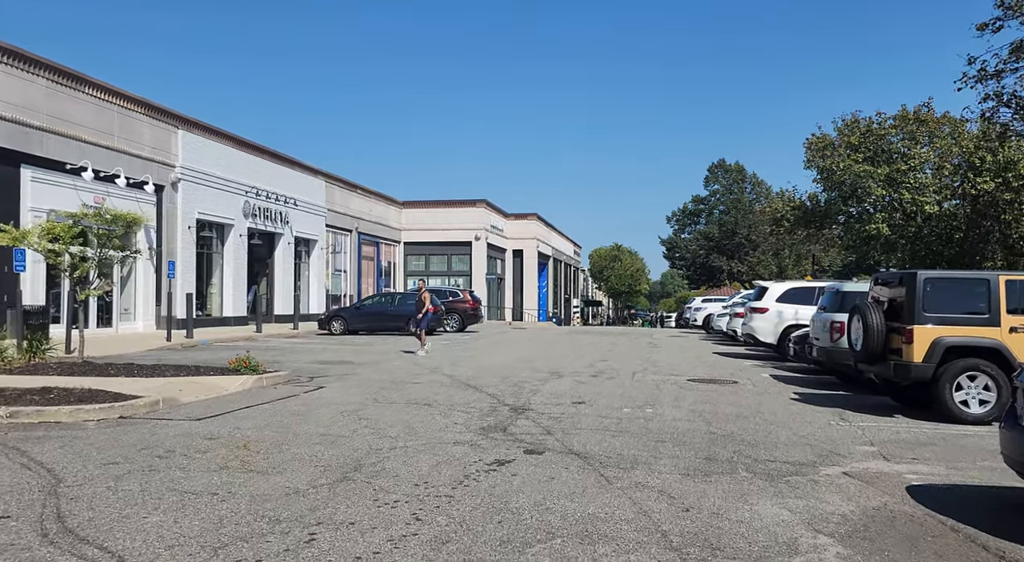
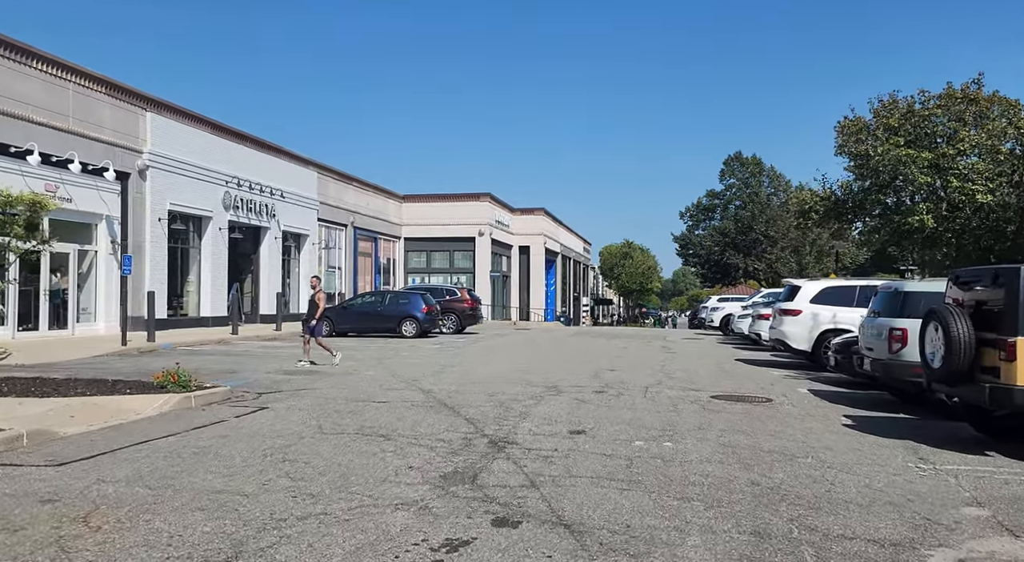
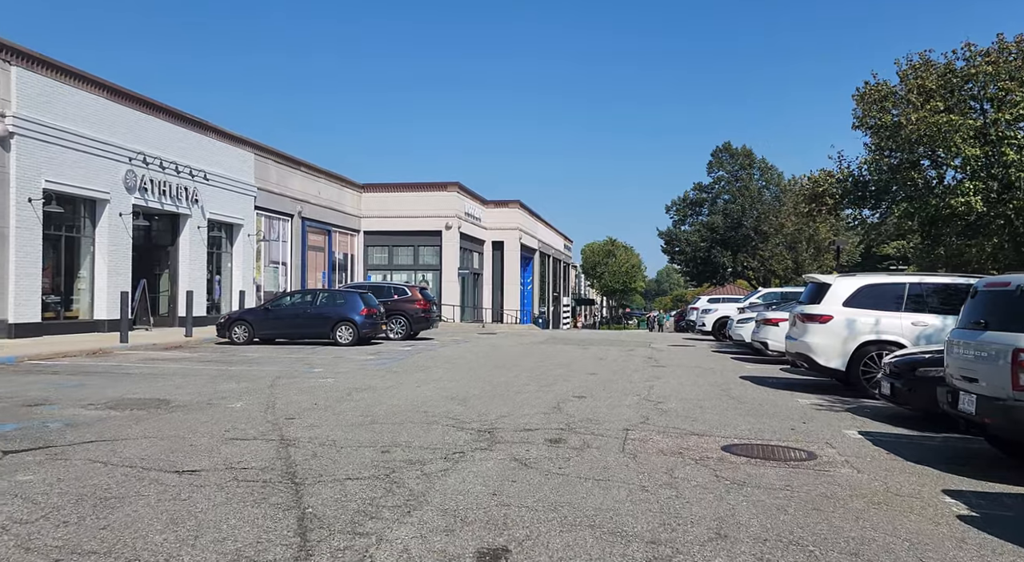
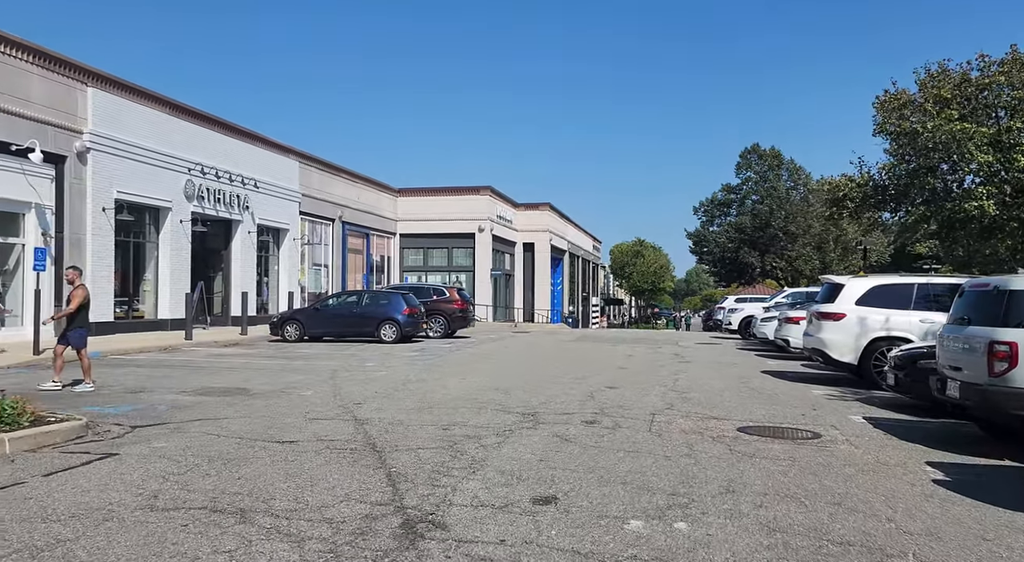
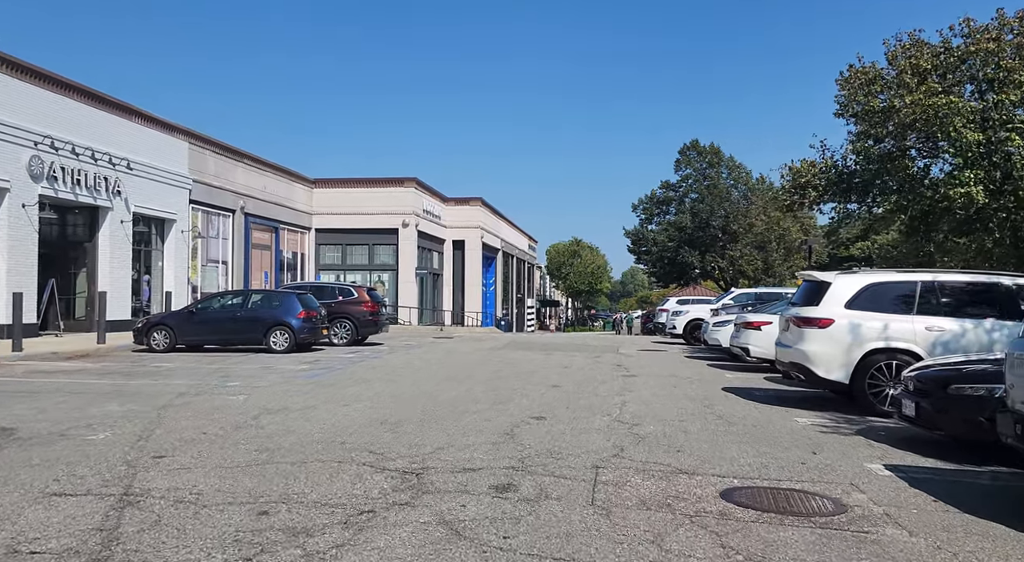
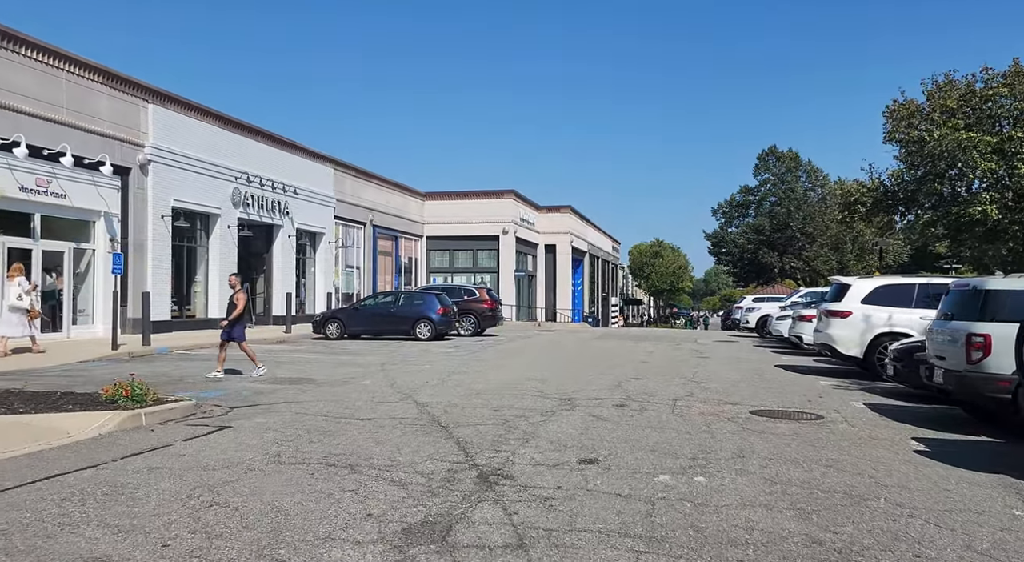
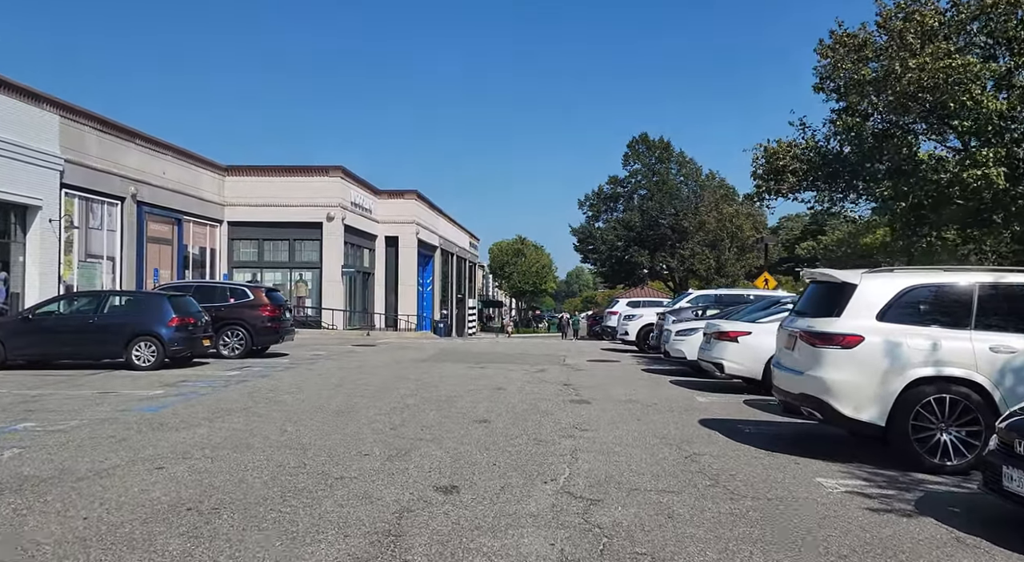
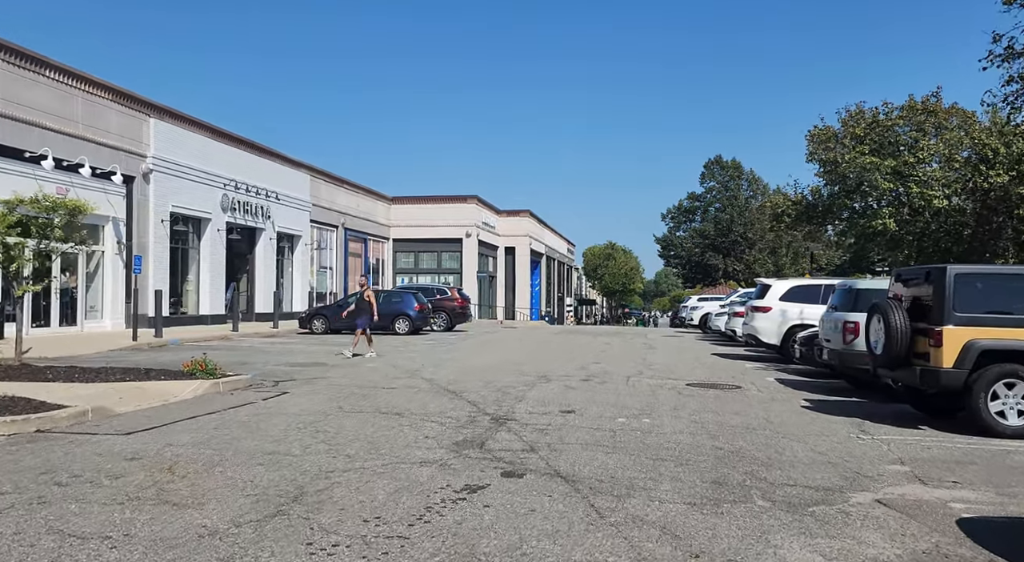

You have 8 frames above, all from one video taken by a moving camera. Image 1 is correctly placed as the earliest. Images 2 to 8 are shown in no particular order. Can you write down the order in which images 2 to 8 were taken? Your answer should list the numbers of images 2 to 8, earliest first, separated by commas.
8, 2, 6, 4, 3, 5, 7
